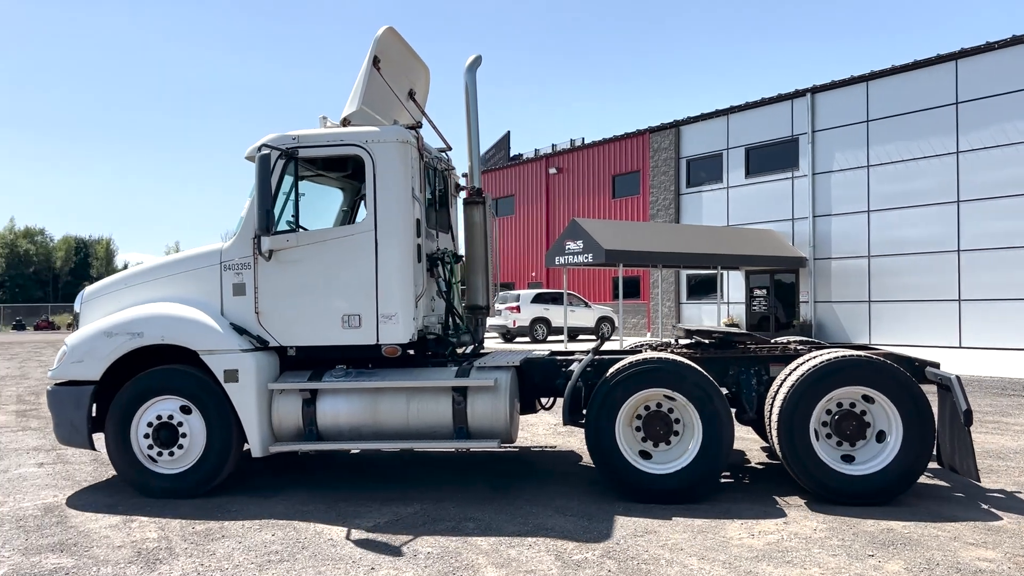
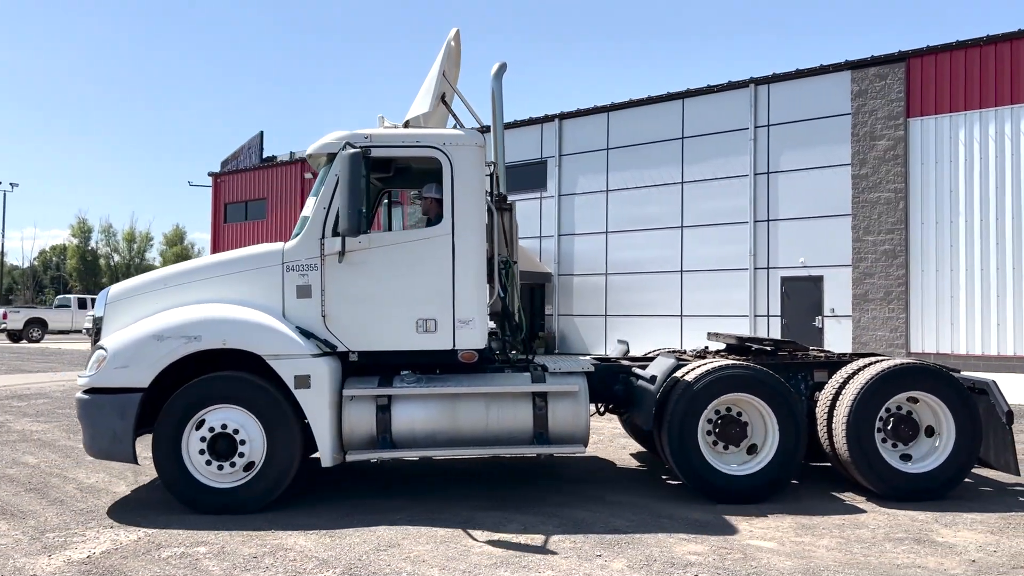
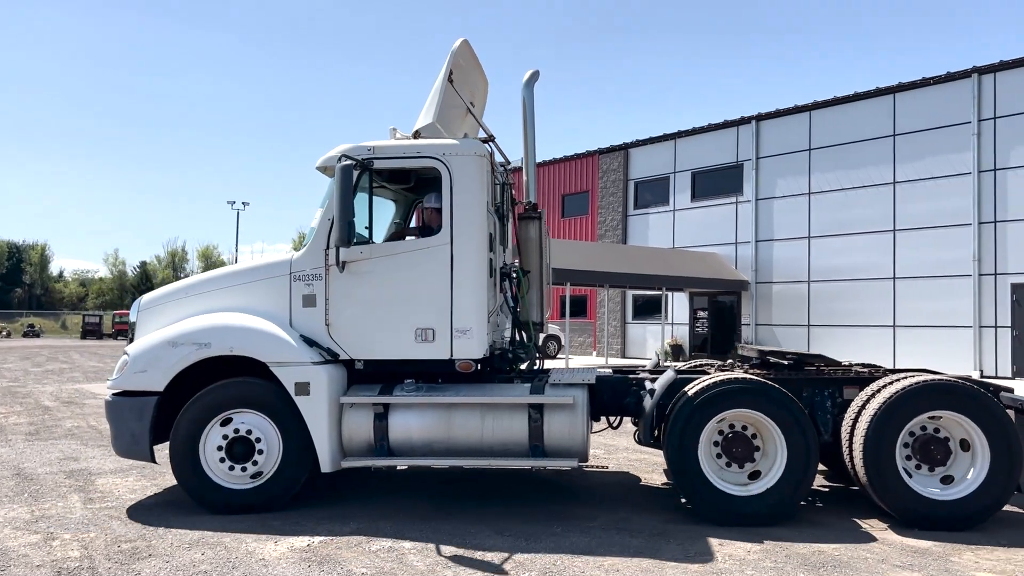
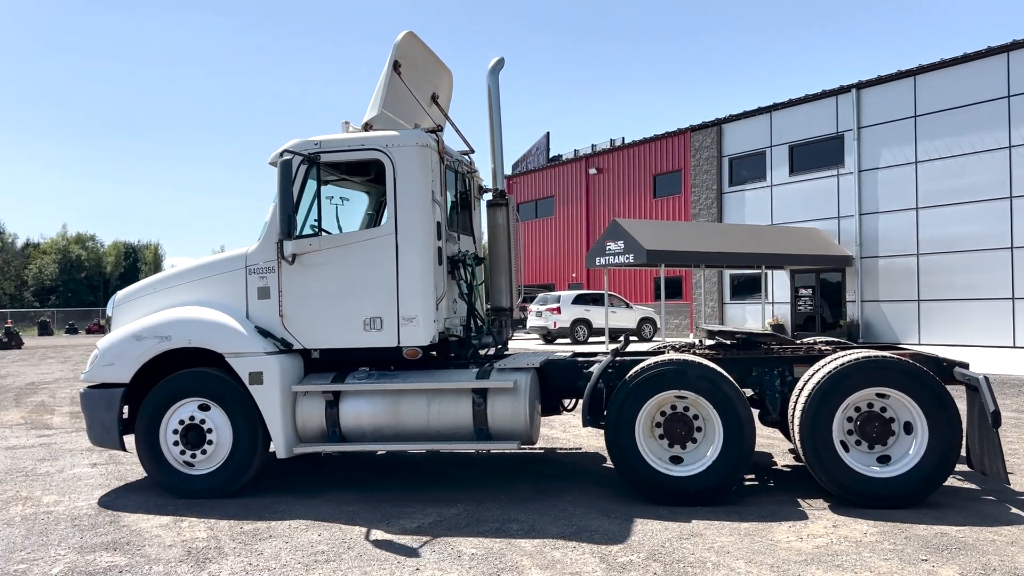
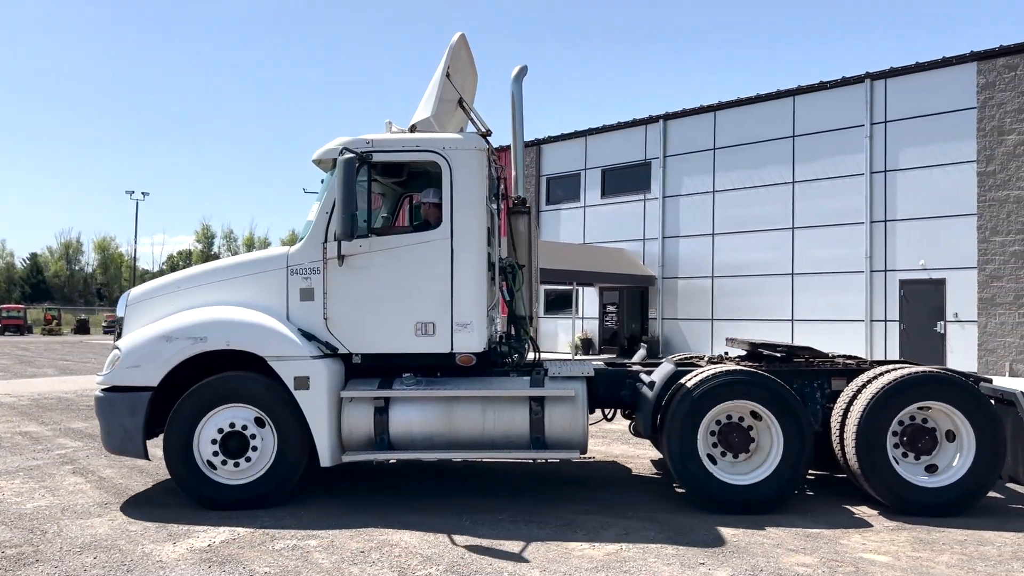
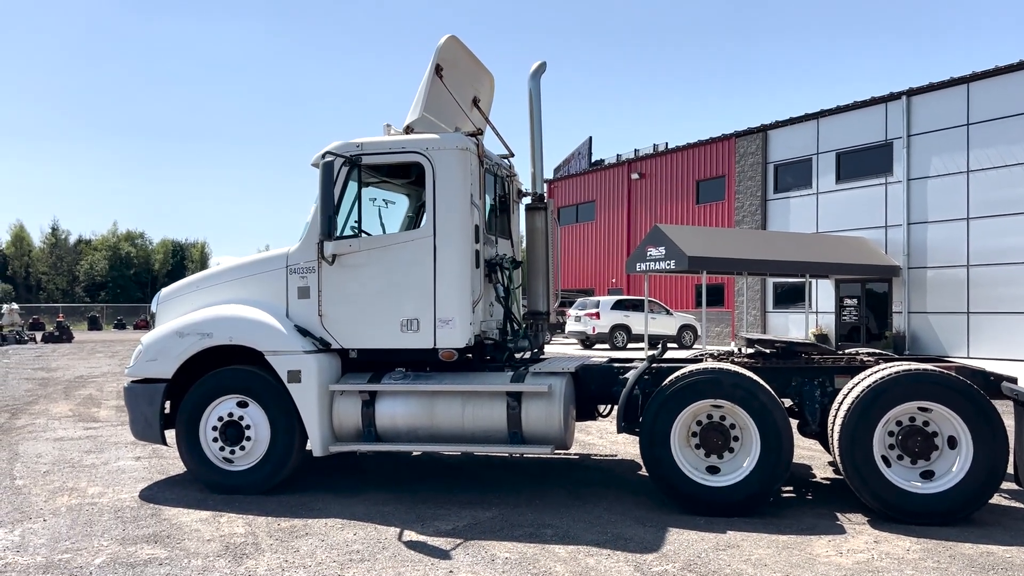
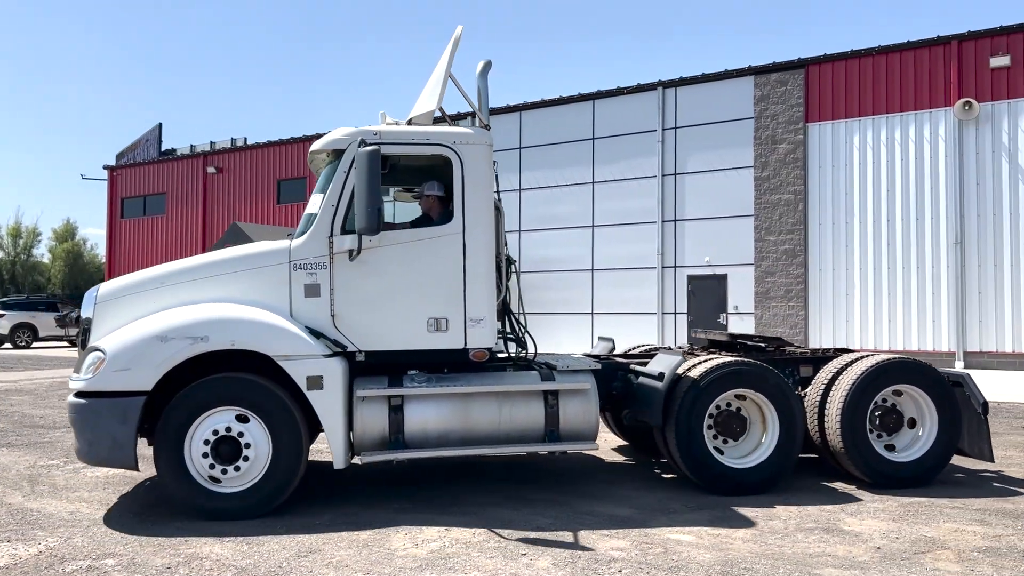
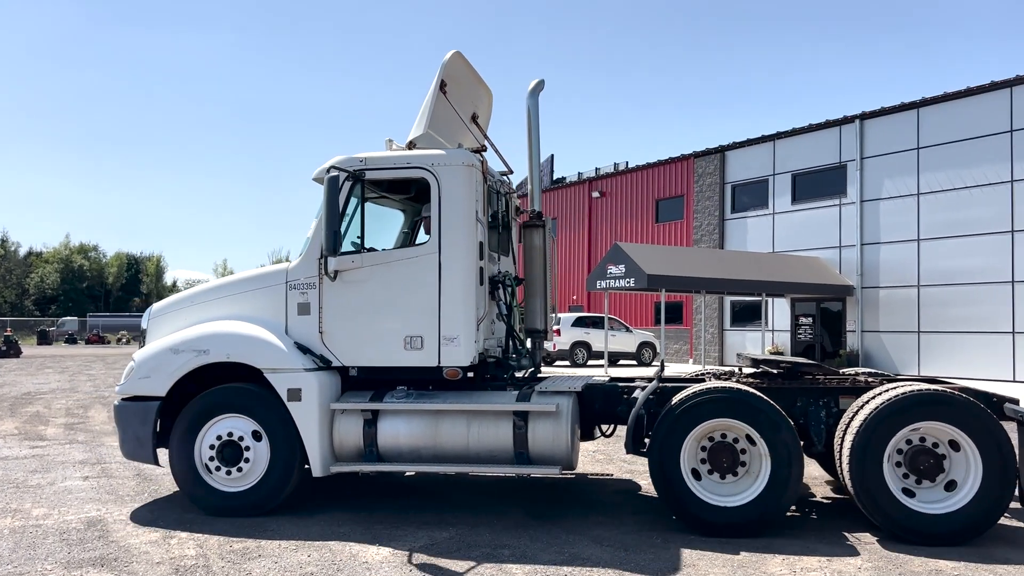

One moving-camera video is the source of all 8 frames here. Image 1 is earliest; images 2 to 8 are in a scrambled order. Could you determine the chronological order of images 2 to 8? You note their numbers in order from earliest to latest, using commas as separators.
4, 6, 8, 3, 5, 2, 7
